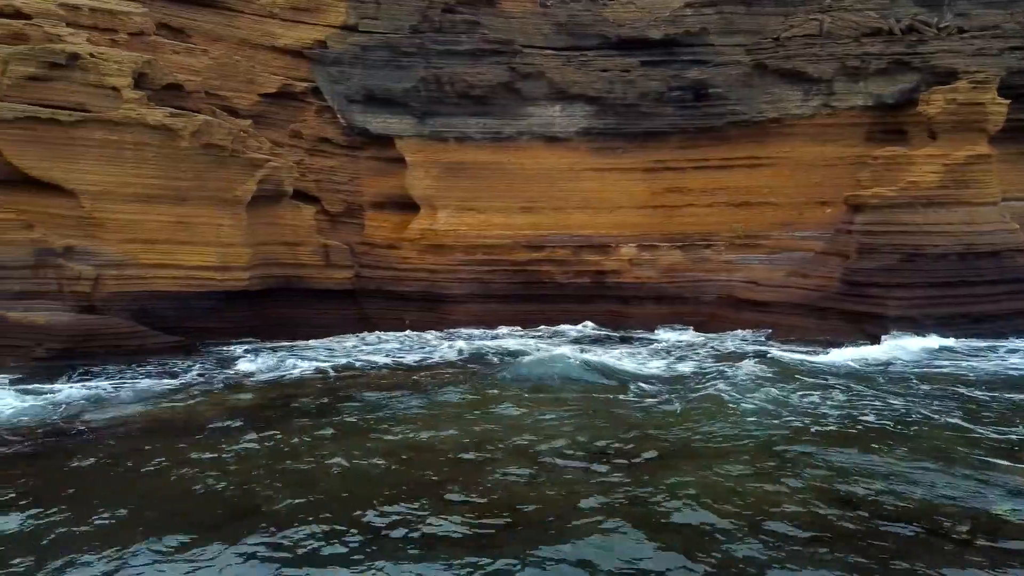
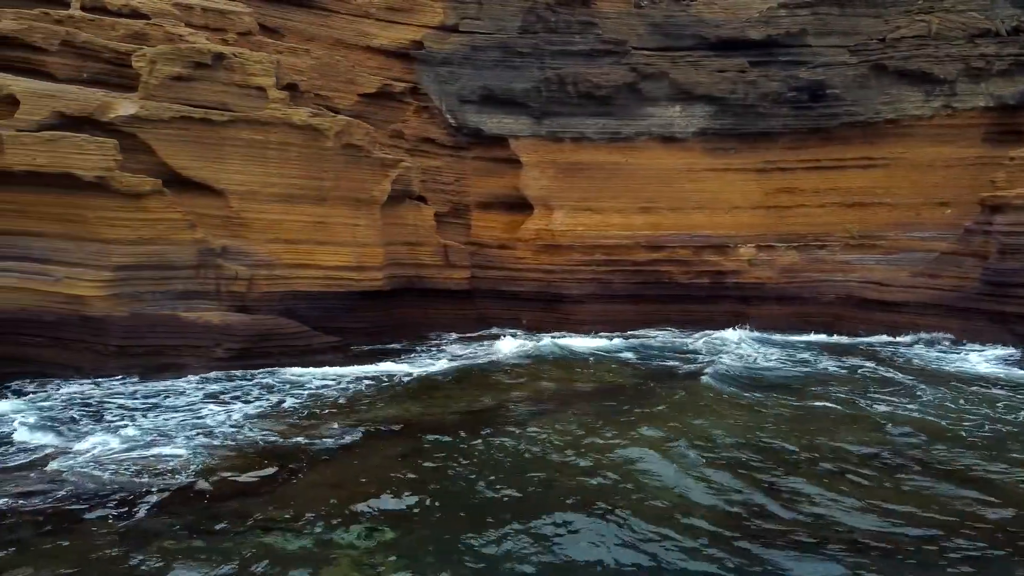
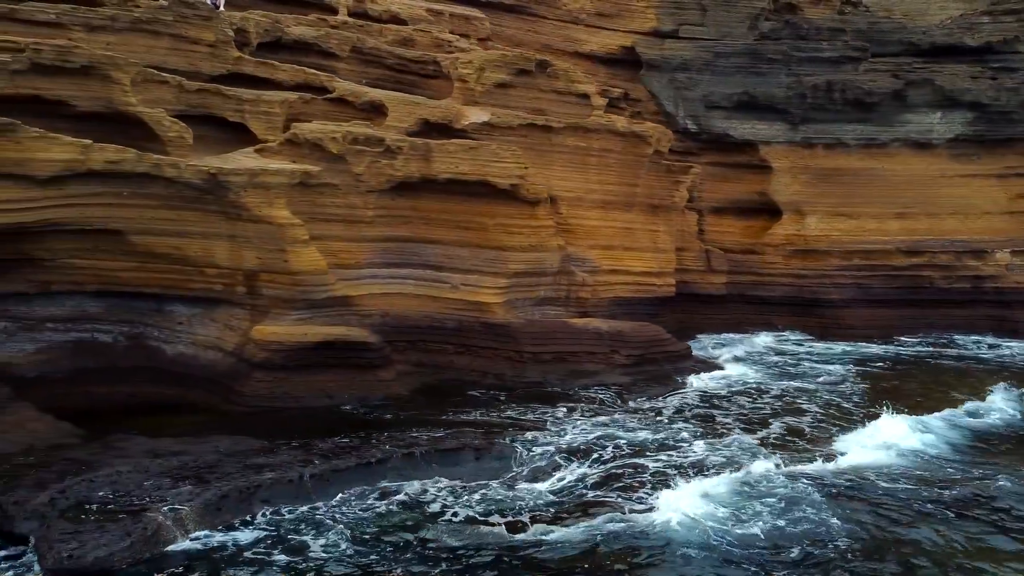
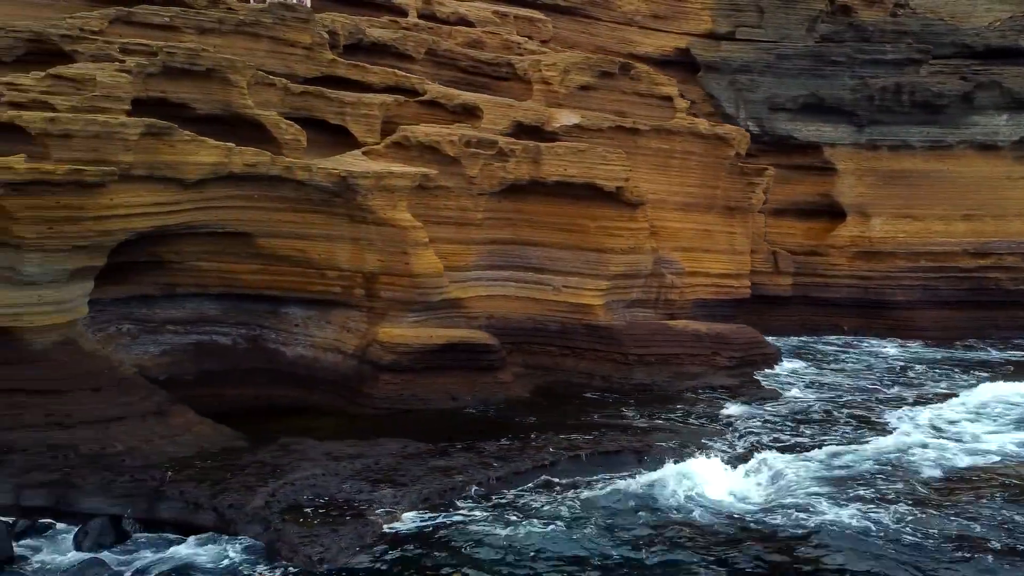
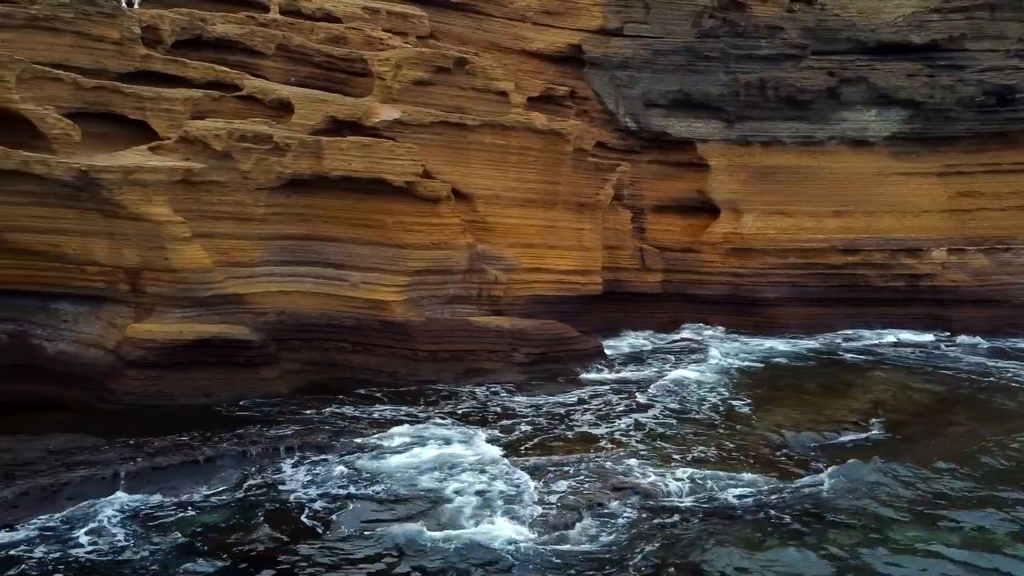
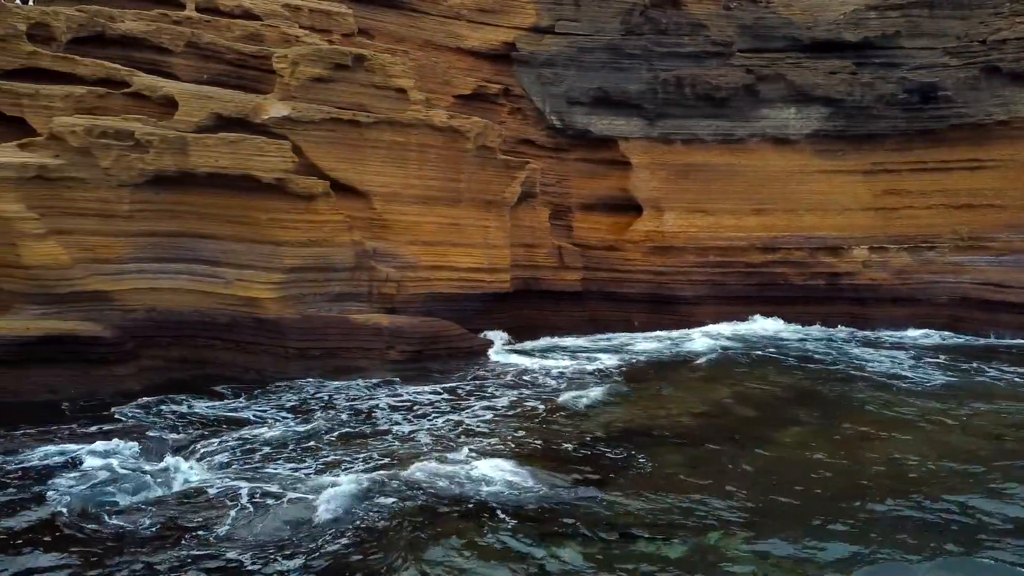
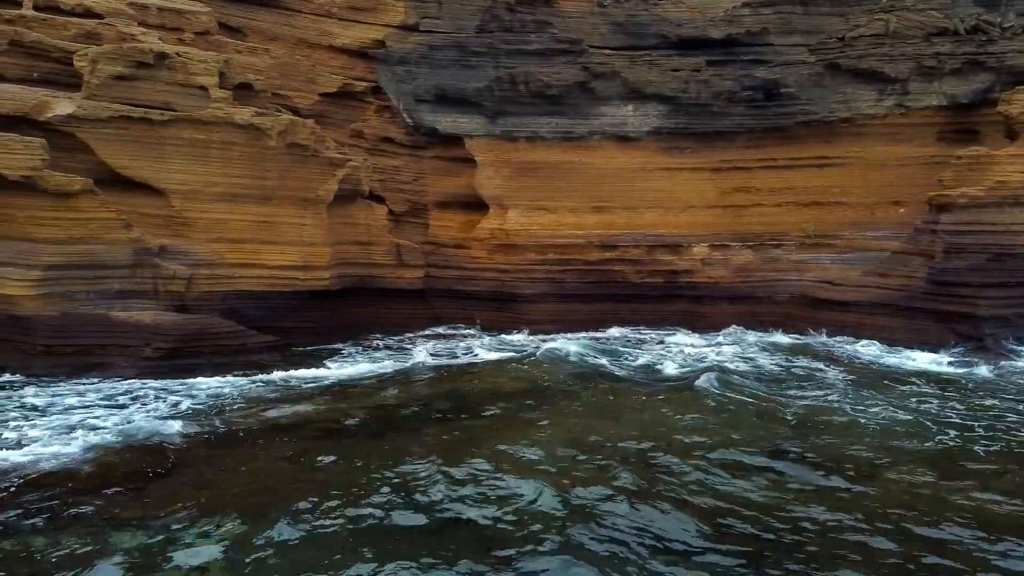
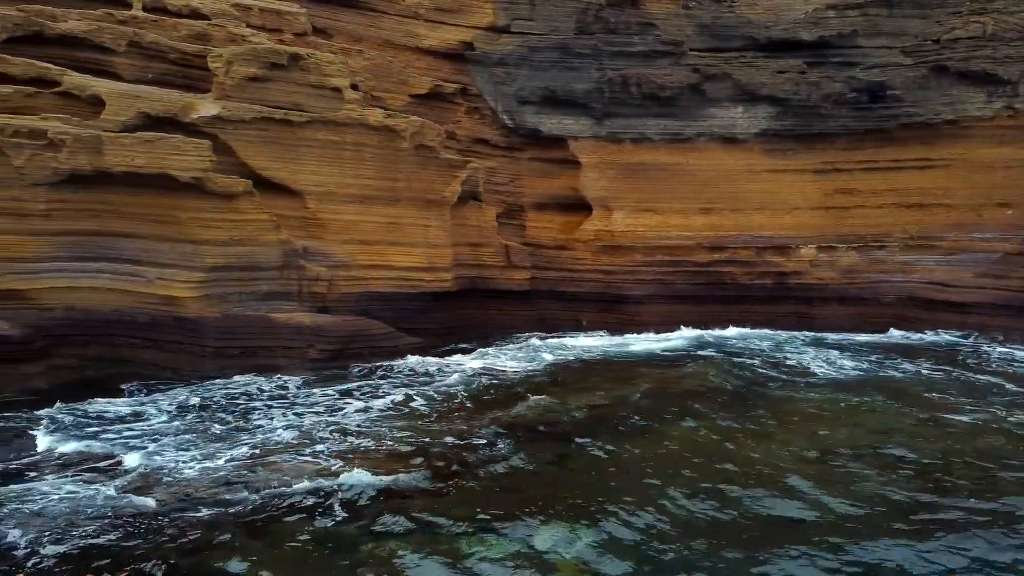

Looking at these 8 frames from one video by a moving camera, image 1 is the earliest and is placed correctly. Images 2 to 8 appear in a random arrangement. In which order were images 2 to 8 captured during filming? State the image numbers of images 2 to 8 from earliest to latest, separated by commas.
7, 2, 8, 6, 5, 3, 4
